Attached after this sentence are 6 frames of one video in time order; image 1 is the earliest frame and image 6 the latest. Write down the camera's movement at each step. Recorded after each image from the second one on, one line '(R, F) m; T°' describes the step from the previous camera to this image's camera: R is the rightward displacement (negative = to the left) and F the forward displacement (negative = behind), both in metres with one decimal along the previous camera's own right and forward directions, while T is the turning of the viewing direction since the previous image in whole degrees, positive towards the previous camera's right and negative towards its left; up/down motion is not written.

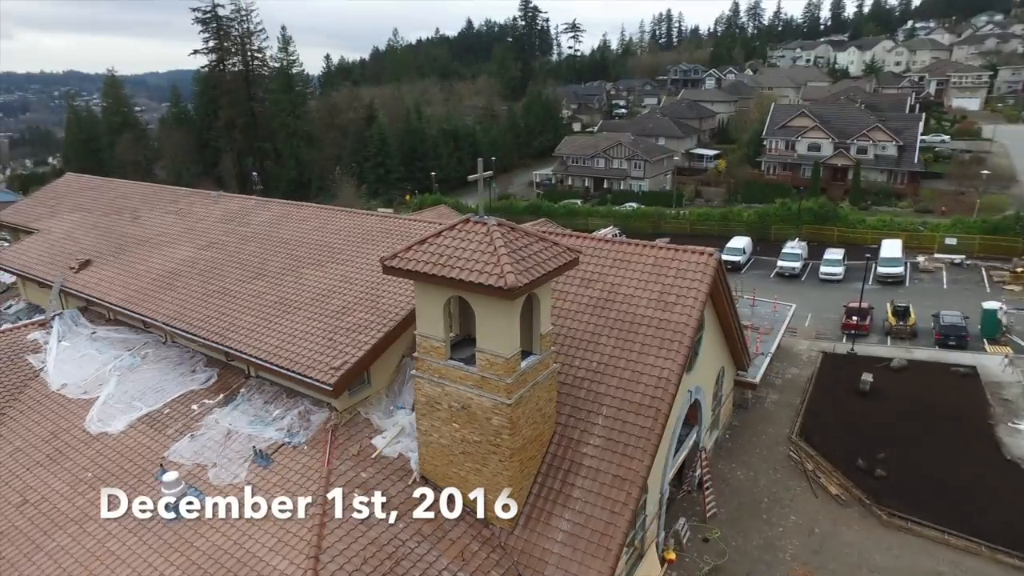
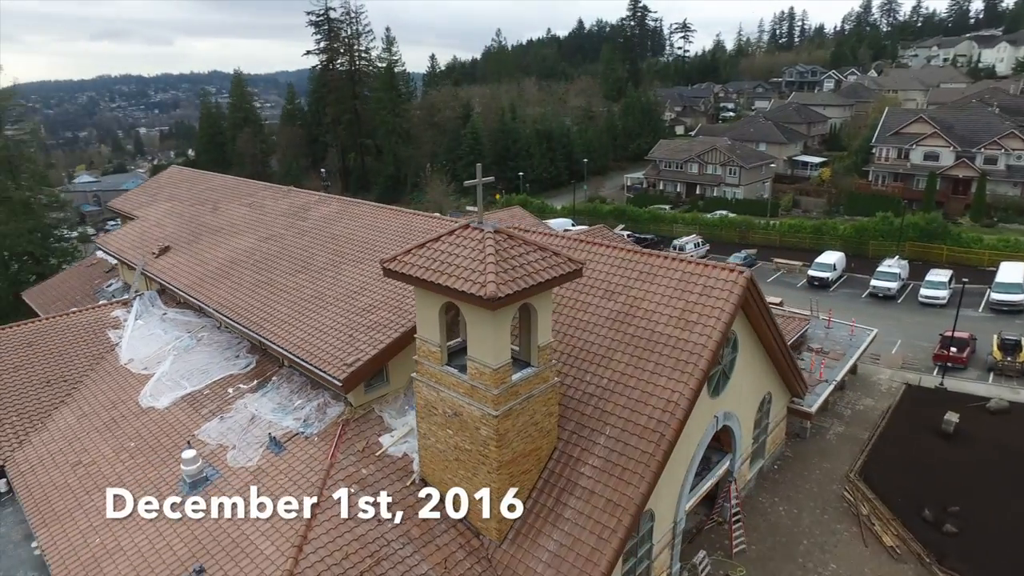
(+1.6, +0.4) m; -9°
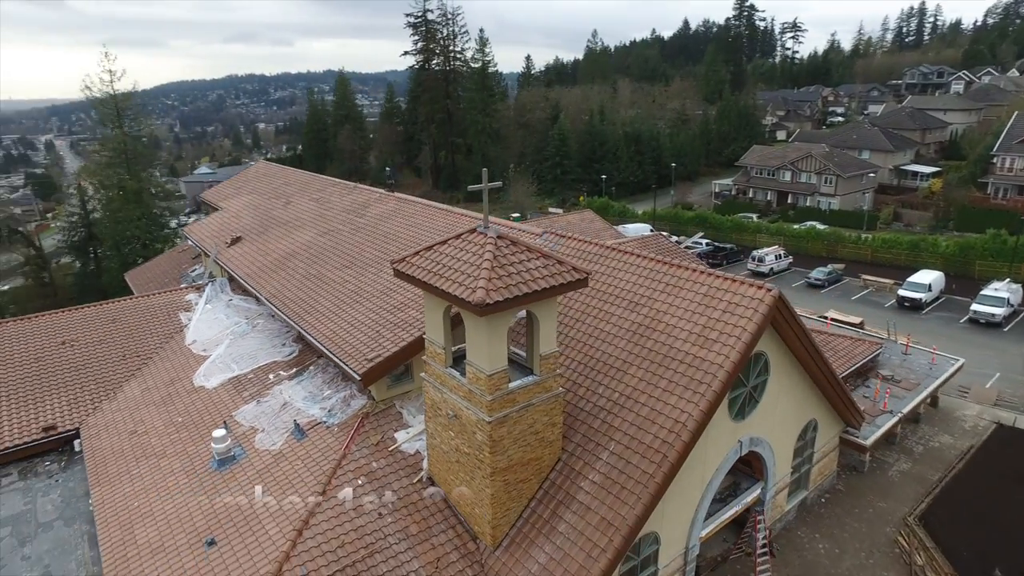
(+1.4, +0.2) m; -8°
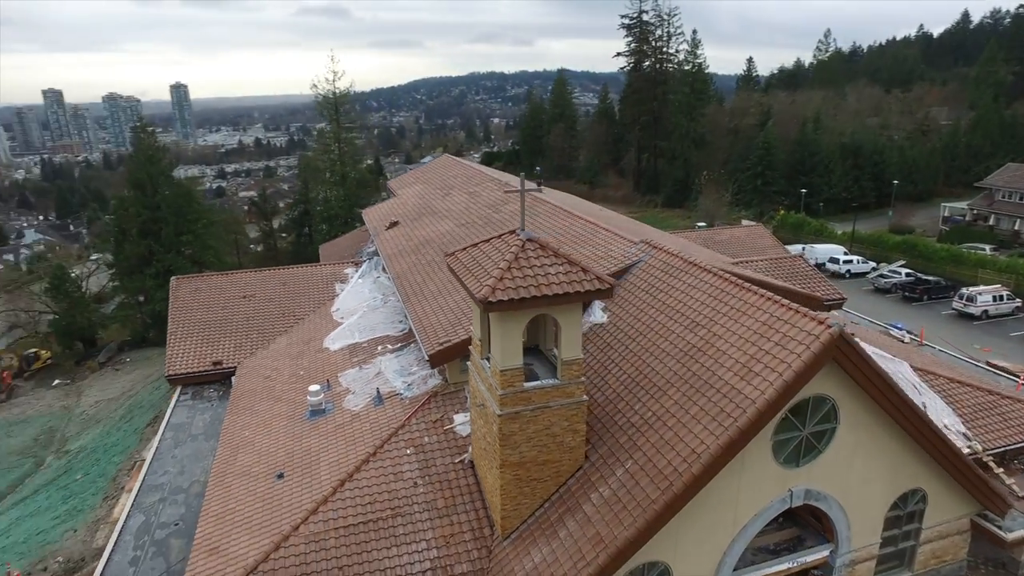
(+2.8, +0.2) m; -18°
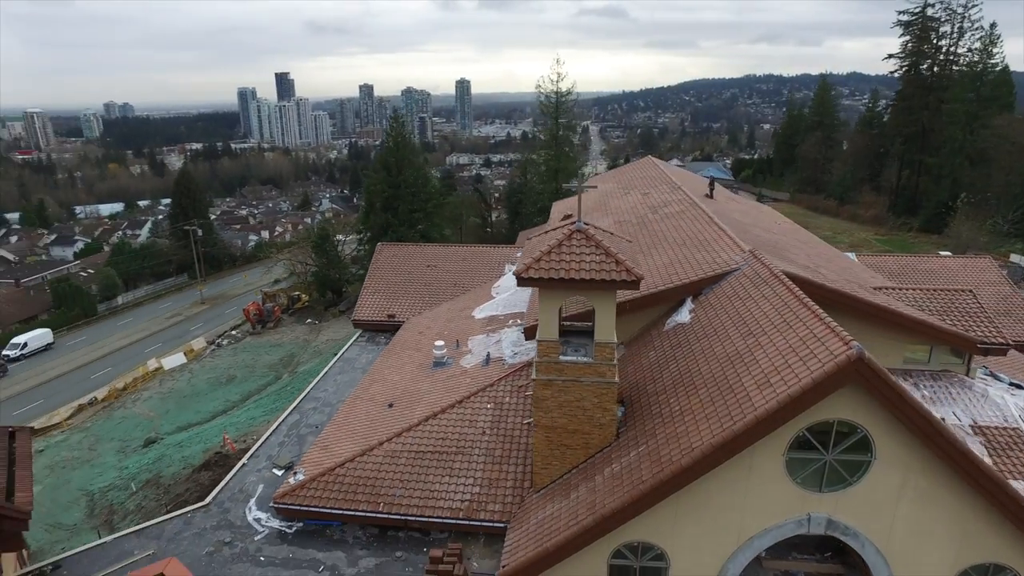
(+3.4, -0.8) m; -21°
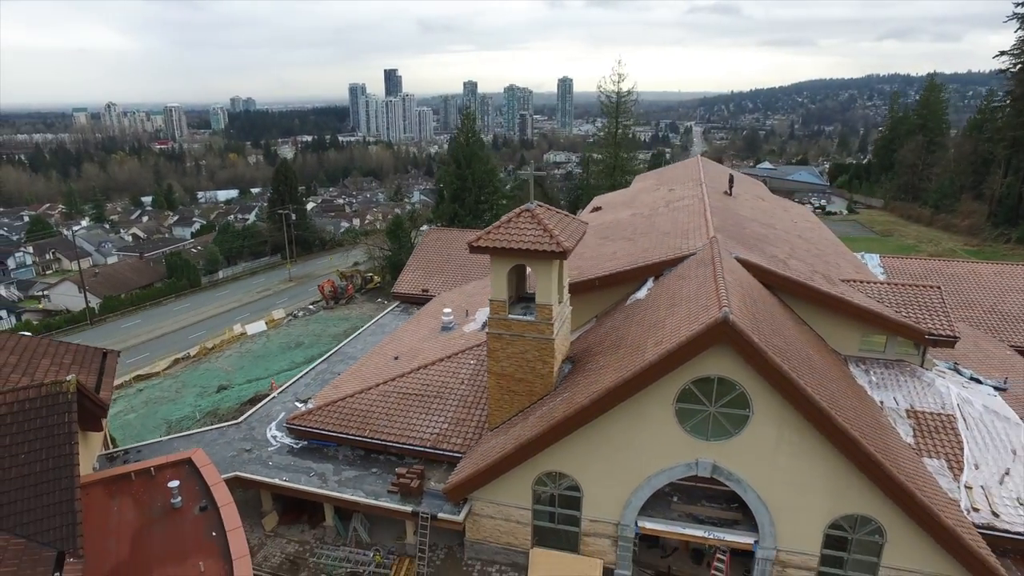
(+2.9, -2.1) m; -8°
